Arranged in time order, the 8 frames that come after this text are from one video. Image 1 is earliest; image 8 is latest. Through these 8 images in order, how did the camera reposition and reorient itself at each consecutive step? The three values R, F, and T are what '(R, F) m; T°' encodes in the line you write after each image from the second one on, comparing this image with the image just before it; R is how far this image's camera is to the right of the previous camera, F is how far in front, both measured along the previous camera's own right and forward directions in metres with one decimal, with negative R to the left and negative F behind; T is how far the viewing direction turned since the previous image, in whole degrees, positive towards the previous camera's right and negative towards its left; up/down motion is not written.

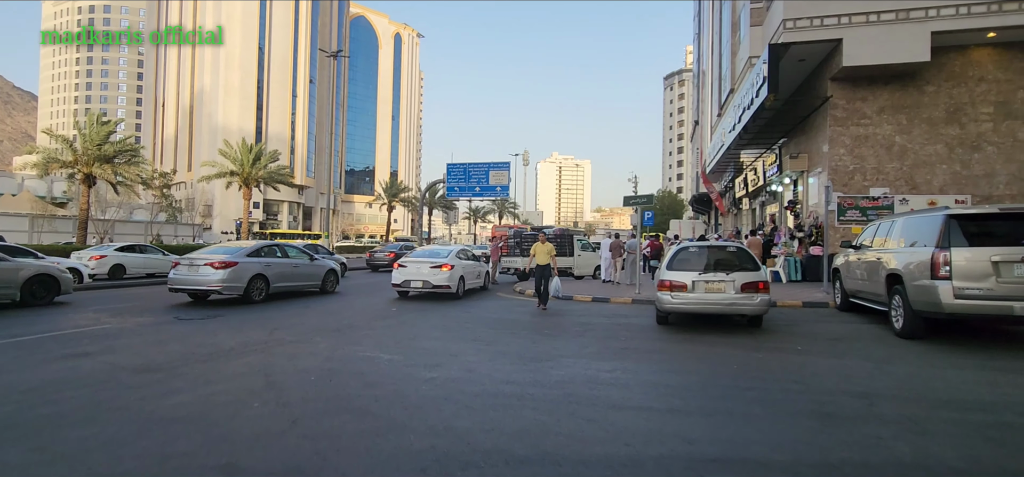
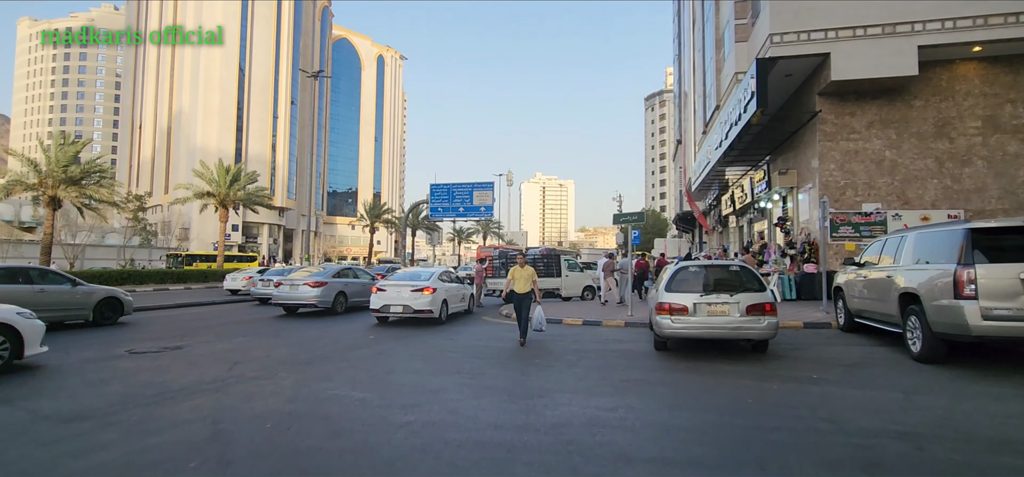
(0.0, +0.7) m; +2°
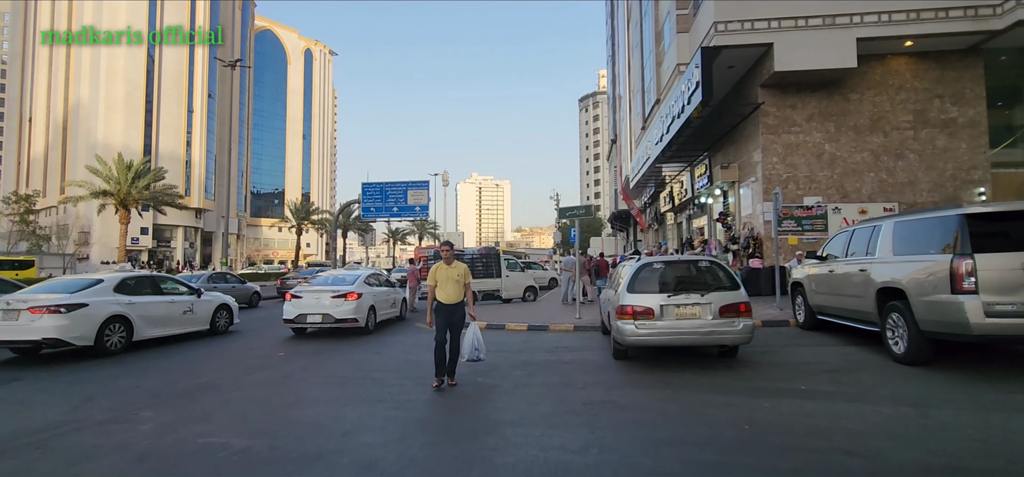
(0.0, +1.3) m; +7°
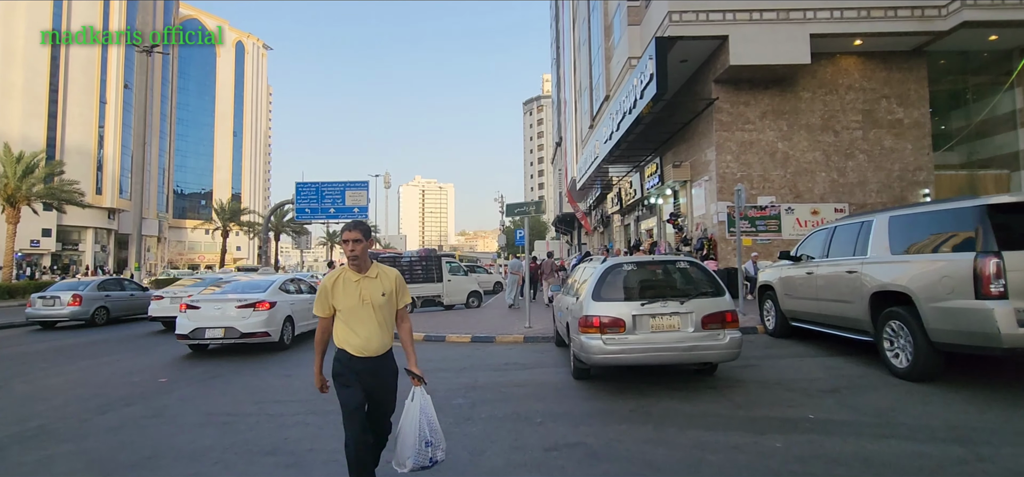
(0.0, +1.3) m; +6°
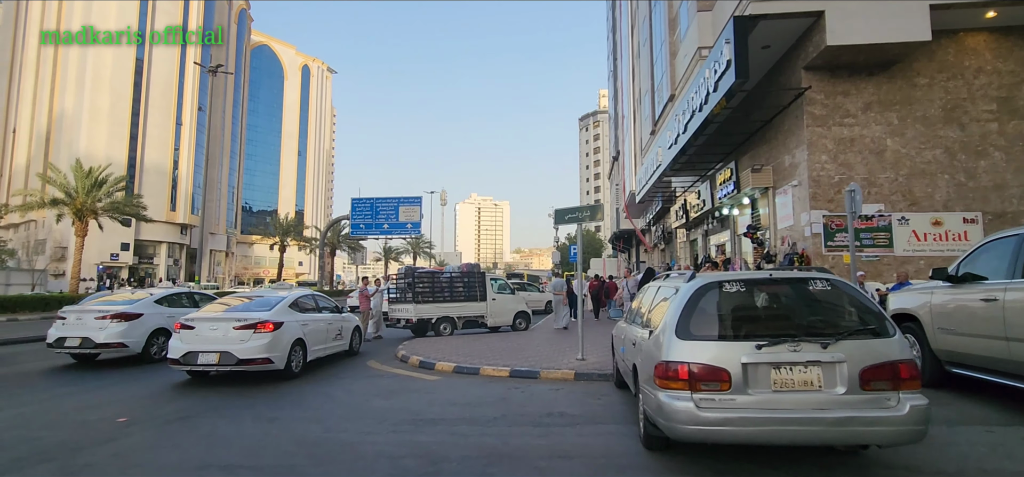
(+0.1, +1.9) m; -6°
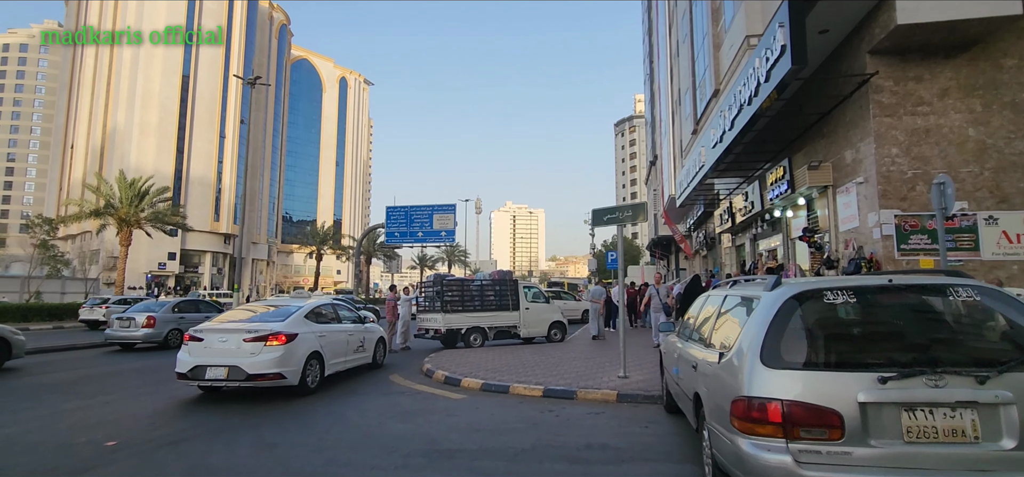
(0.0, +0.9) m; -4°
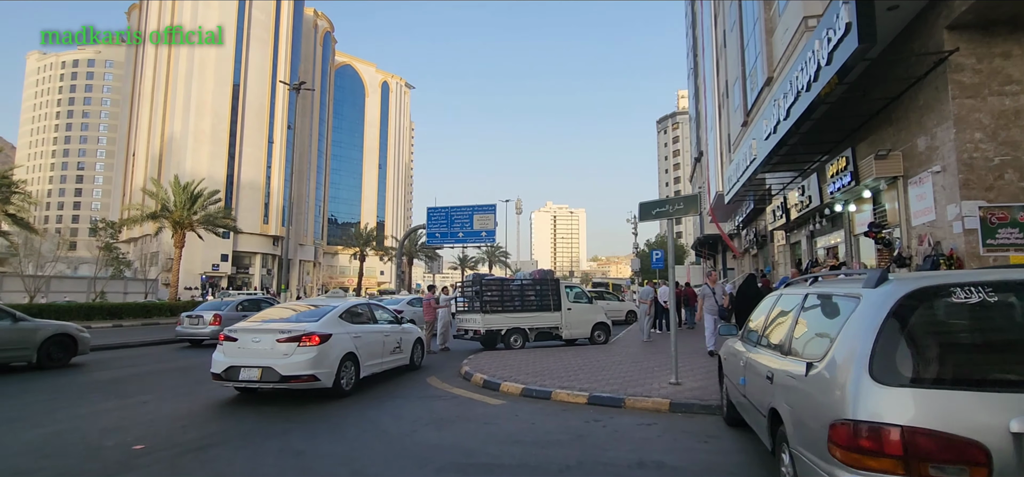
(0.0, +0.5) m; -4°
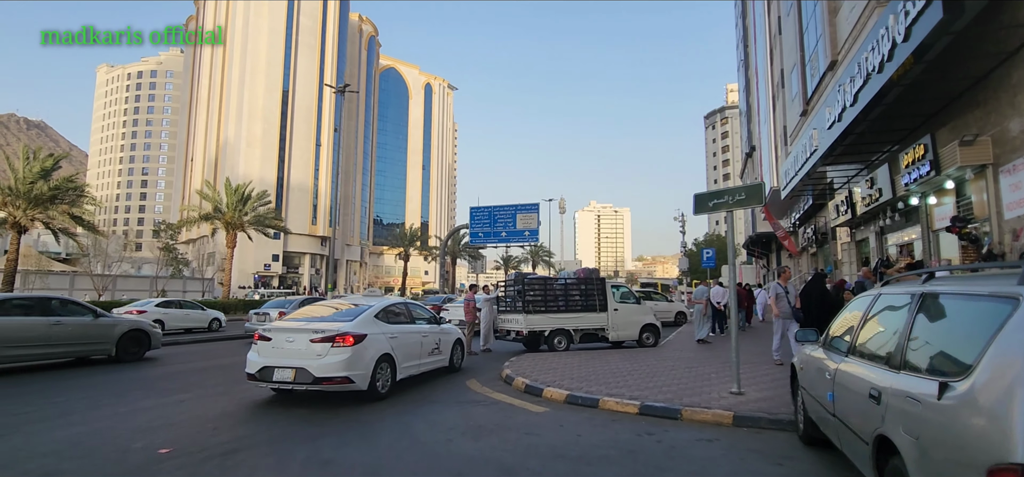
(0.0, +0.5) m; -5°
